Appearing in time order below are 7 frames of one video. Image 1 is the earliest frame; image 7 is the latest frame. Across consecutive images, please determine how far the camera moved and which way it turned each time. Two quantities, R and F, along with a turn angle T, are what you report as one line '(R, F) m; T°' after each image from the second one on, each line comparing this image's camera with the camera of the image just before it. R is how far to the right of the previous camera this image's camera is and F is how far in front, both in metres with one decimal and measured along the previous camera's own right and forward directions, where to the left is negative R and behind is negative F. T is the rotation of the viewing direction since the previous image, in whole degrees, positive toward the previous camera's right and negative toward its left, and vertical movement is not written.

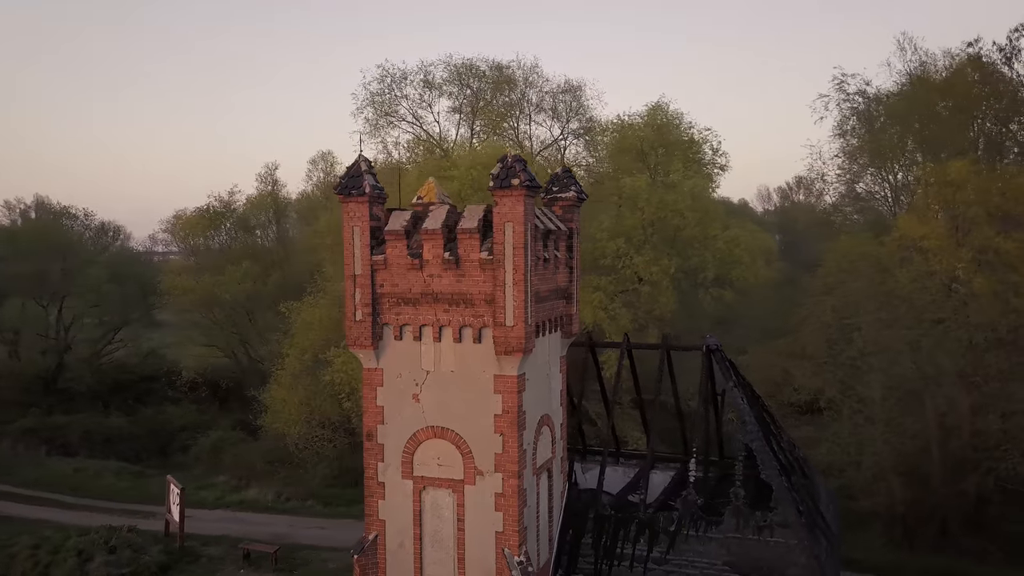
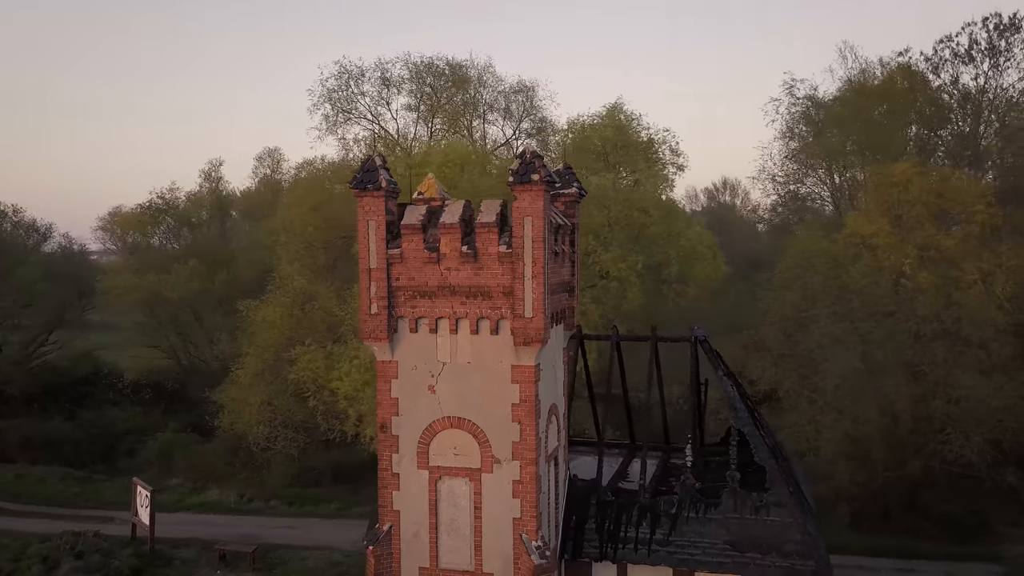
(-1.1, -0.2) m; +5°
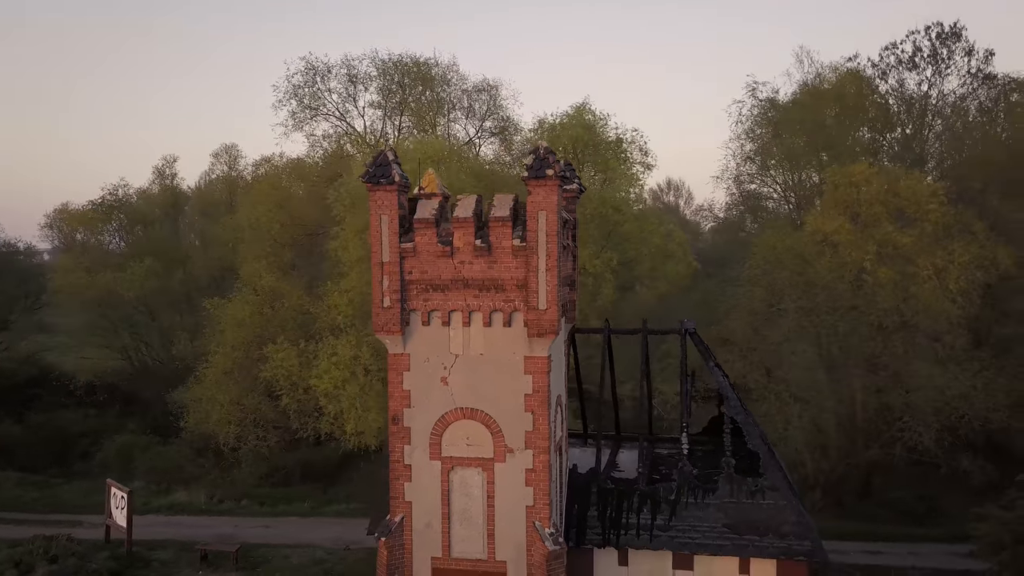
(-0.9, -0.2) m; +4°
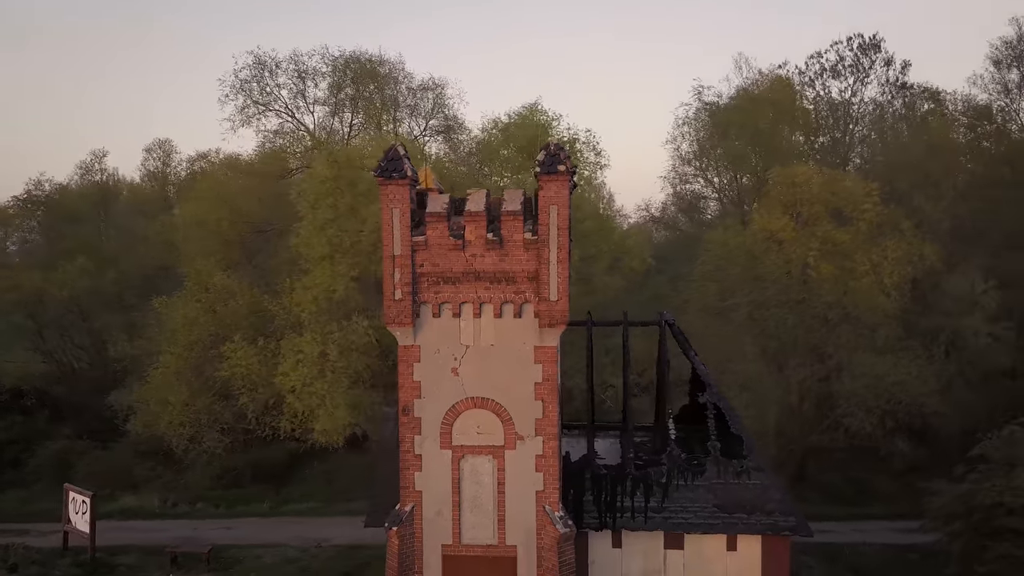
(-1.2, -0.3) m; +6°
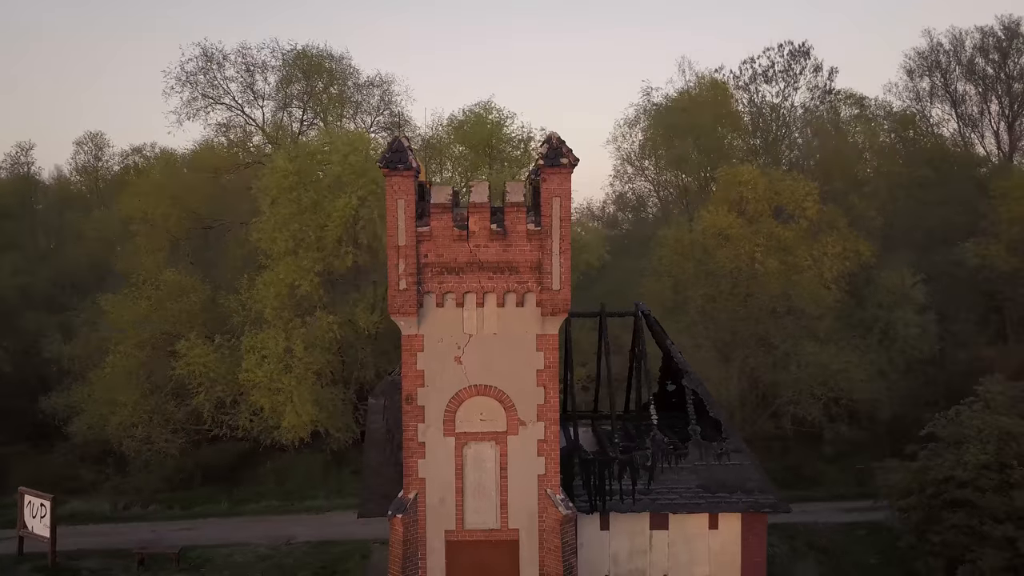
(-1.1, -0.2) m; +6°
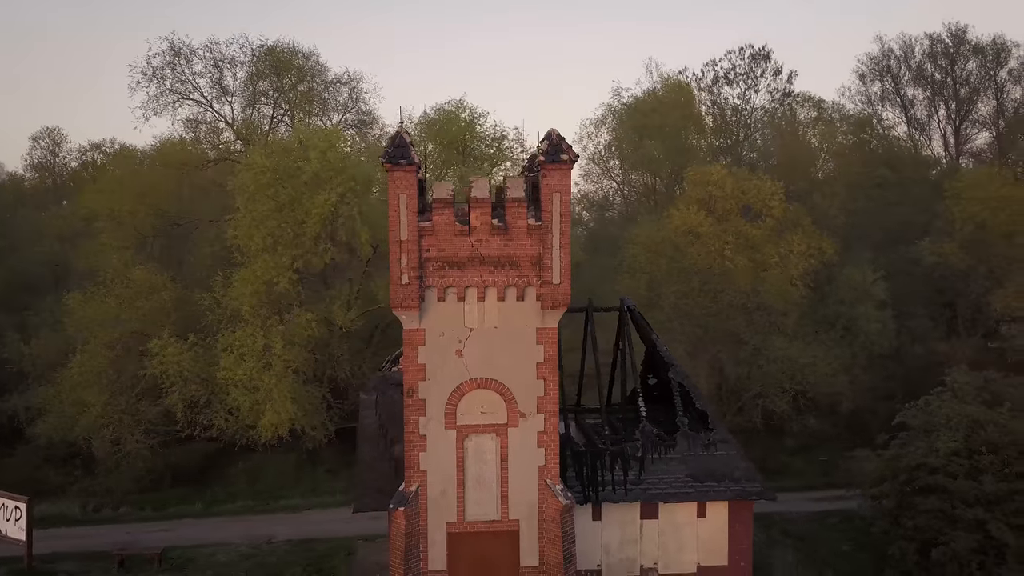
(-0.7, -0.1) m; +3°
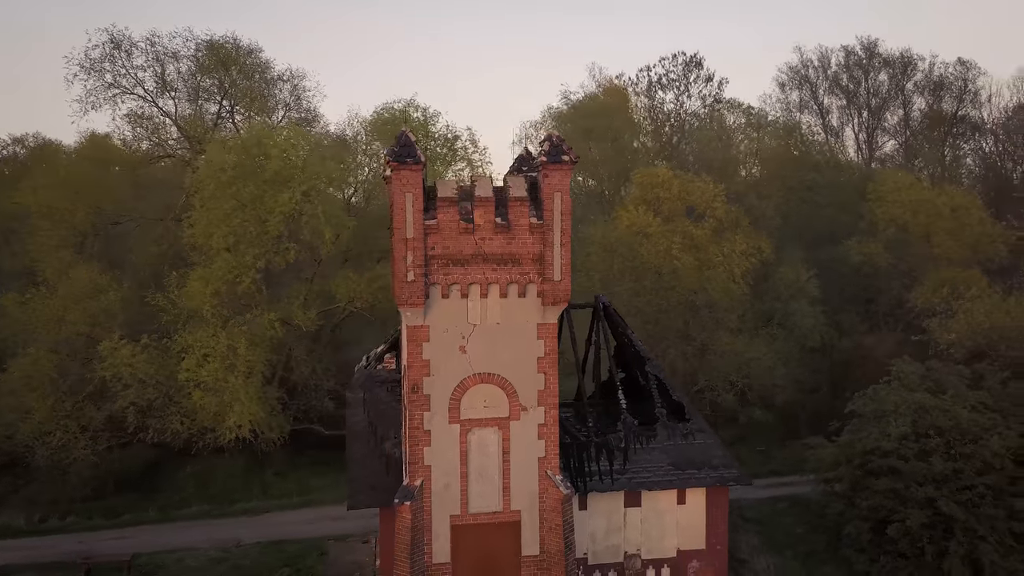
(-1.2, -0.2) m; +6°
